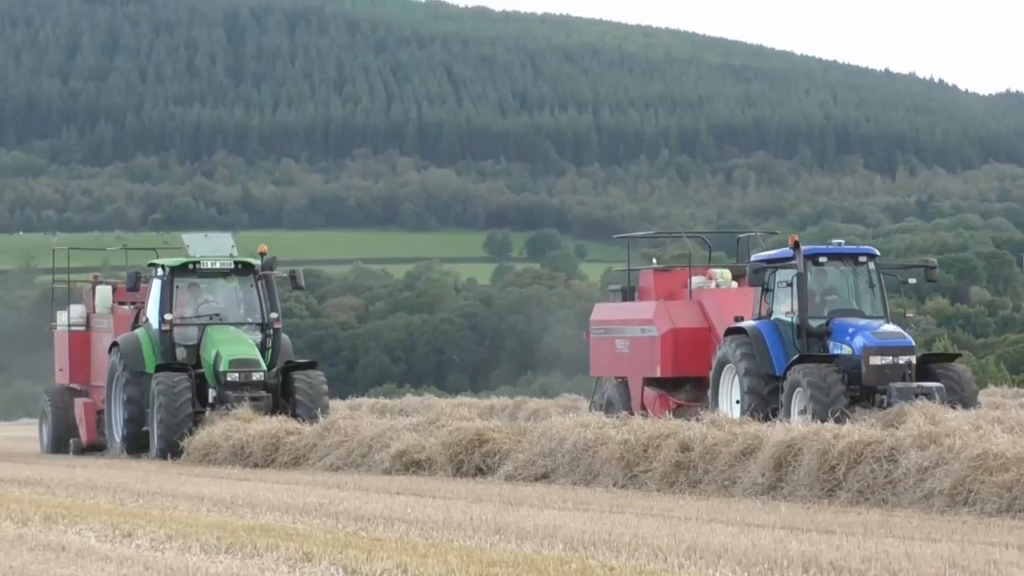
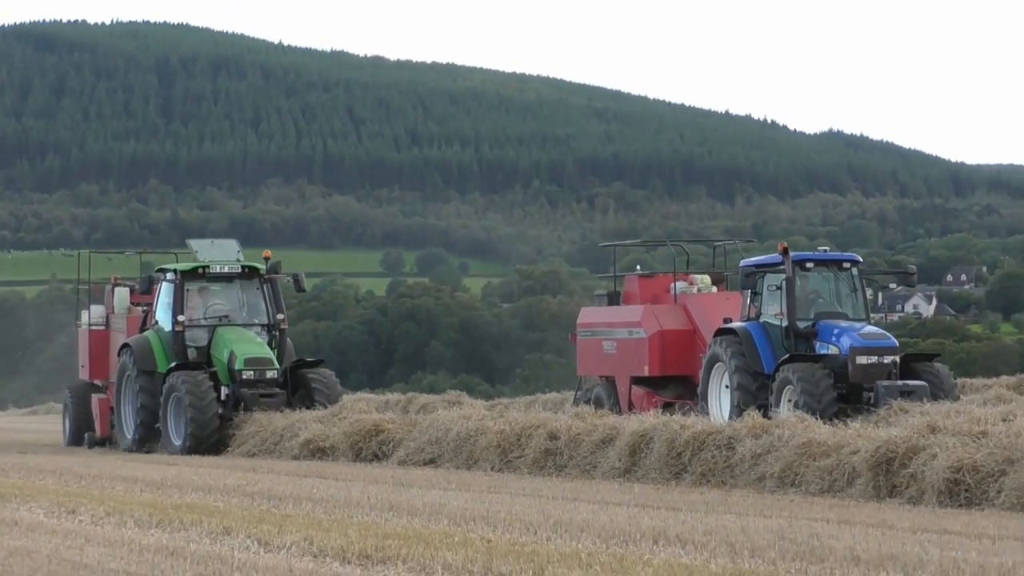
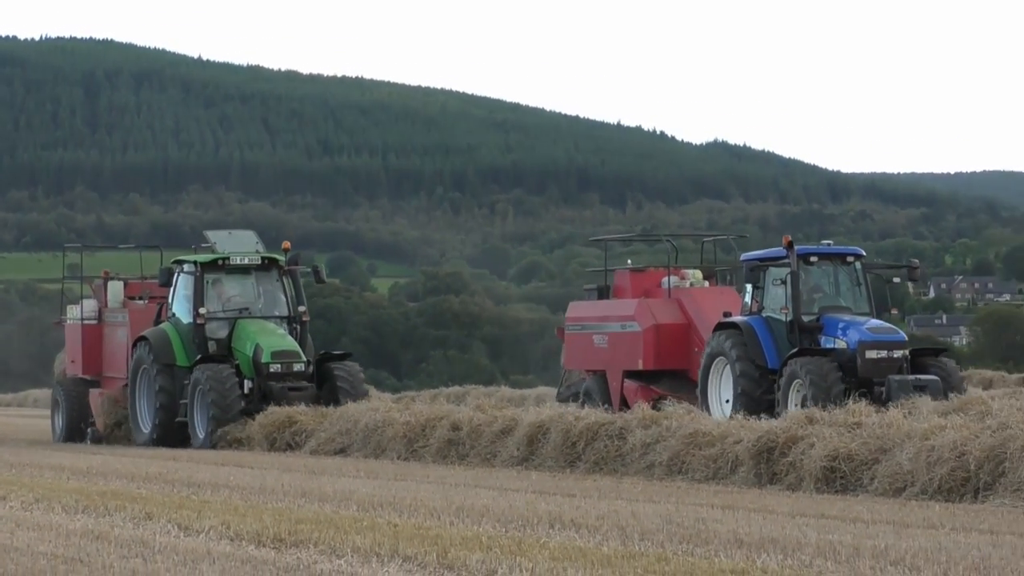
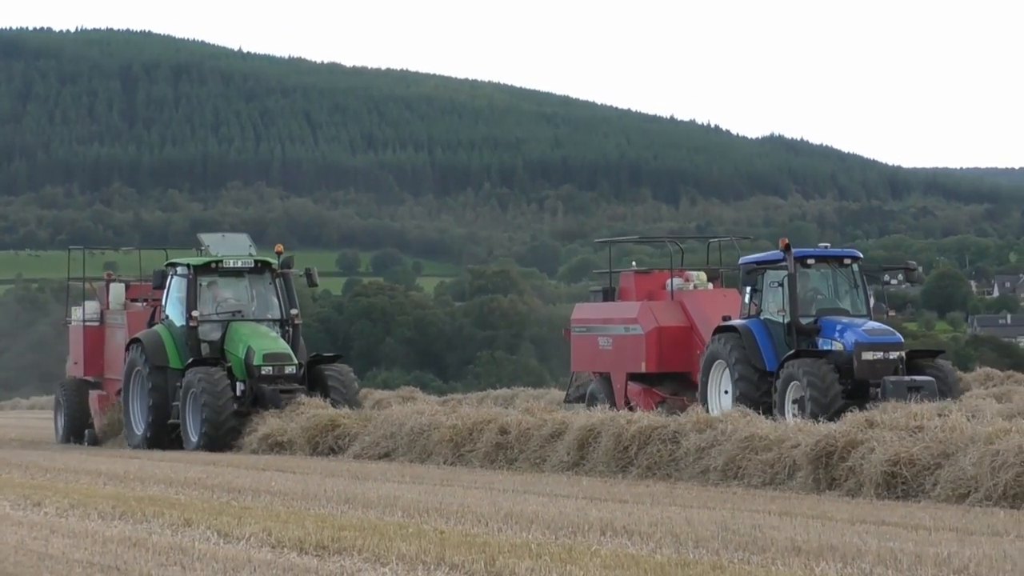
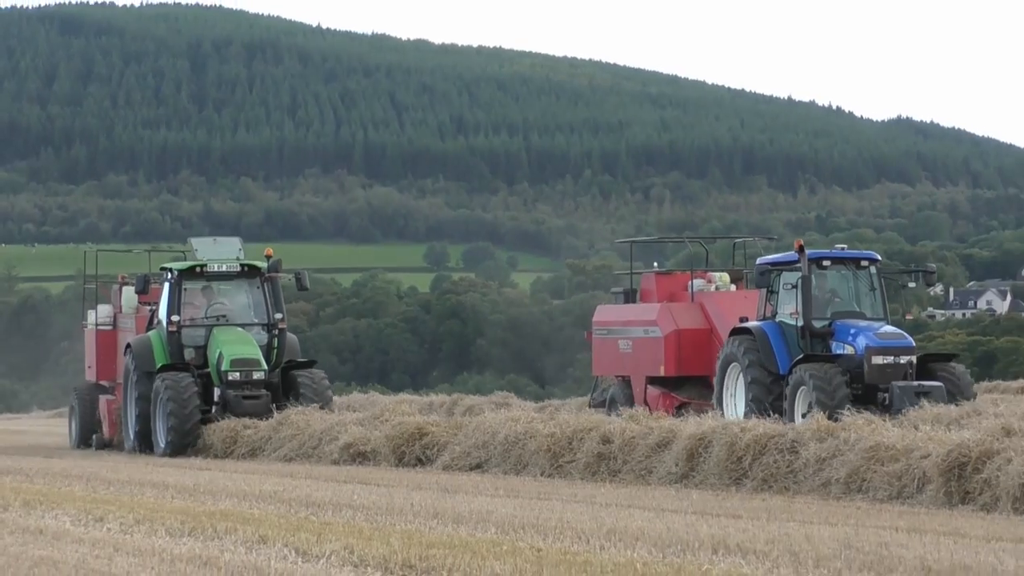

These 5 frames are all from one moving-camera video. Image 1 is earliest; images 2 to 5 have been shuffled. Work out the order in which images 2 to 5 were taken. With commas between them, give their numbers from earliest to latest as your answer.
5, 2, 4, 3
